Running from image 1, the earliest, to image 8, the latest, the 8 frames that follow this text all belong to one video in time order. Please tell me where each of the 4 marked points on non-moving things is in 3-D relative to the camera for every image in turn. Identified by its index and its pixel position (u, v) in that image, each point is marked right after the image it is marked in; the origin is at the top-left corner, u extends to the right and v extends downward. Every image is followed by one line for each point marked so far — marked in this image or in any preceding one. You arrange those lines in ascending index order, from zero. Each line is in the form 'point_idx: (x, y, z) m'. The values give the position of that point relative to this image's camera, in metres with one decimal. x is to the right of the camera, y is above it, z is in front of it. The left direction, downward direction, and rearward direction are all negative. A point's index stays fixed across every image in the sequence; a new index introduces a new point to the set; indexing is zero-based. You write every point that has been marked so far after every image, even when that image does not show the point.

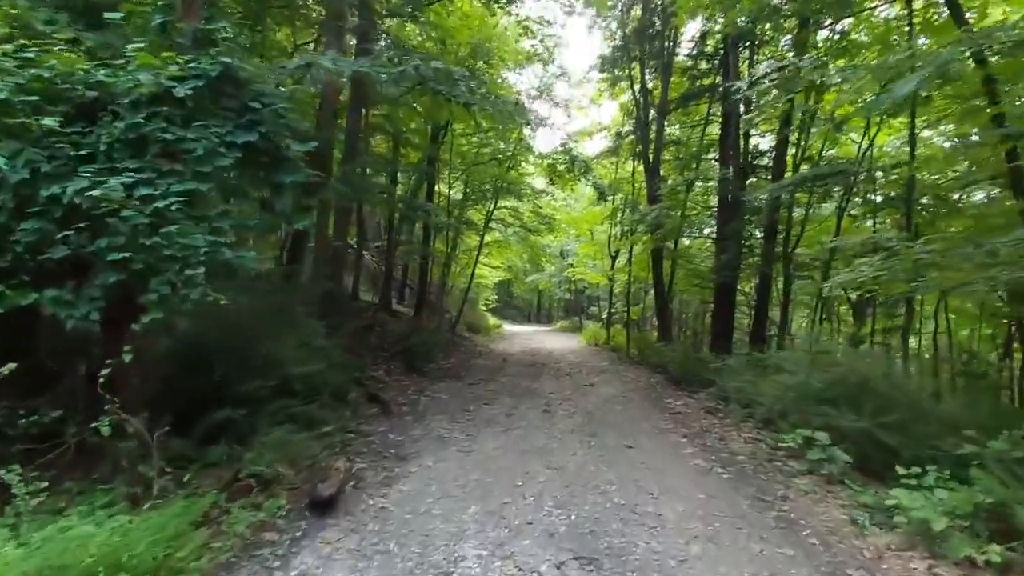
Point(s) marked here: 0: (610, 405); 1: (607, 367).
0: (+1.6, -1.9, +8.7) m
1: (+2.5, -2.1, +13.9) m
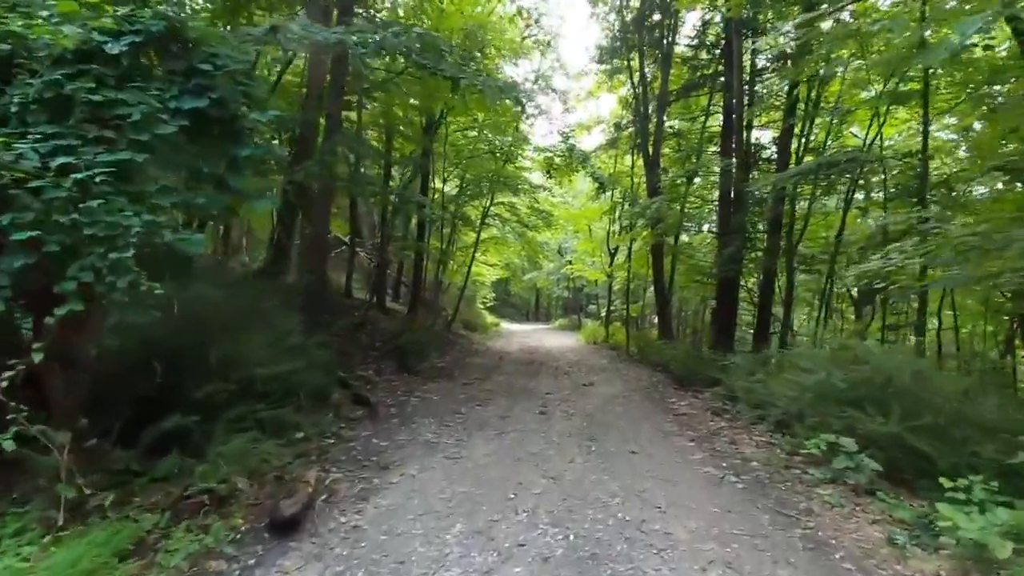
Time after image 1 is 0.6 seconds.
0: (+1.5, -1.8, +8.2) m
1: (+2.4, -2.0, +13.4) m
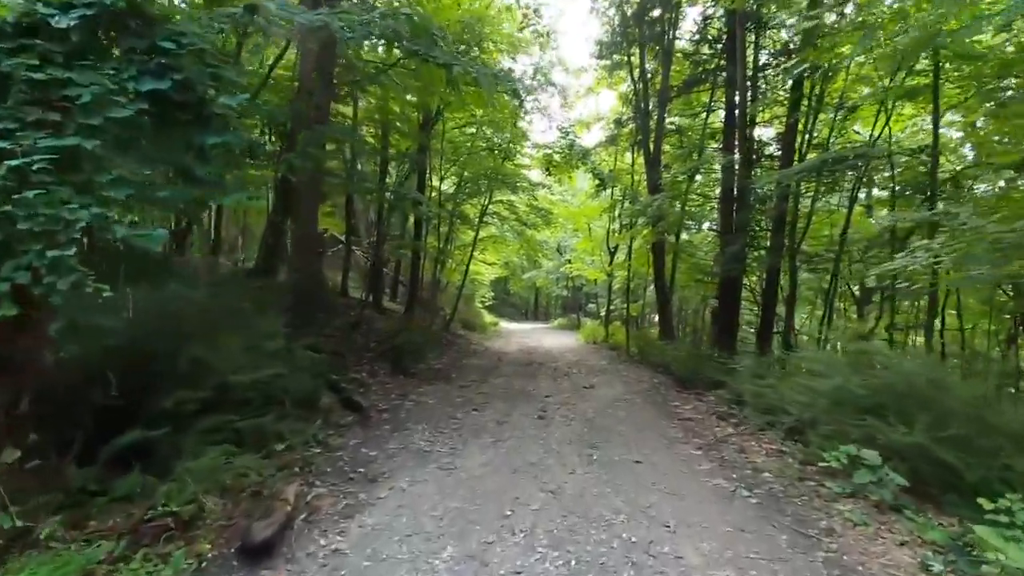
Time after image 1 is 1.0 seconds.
0: (+1.5, -1.8, +7.9) m
1: (+2.4, -2.0, +13.1) m
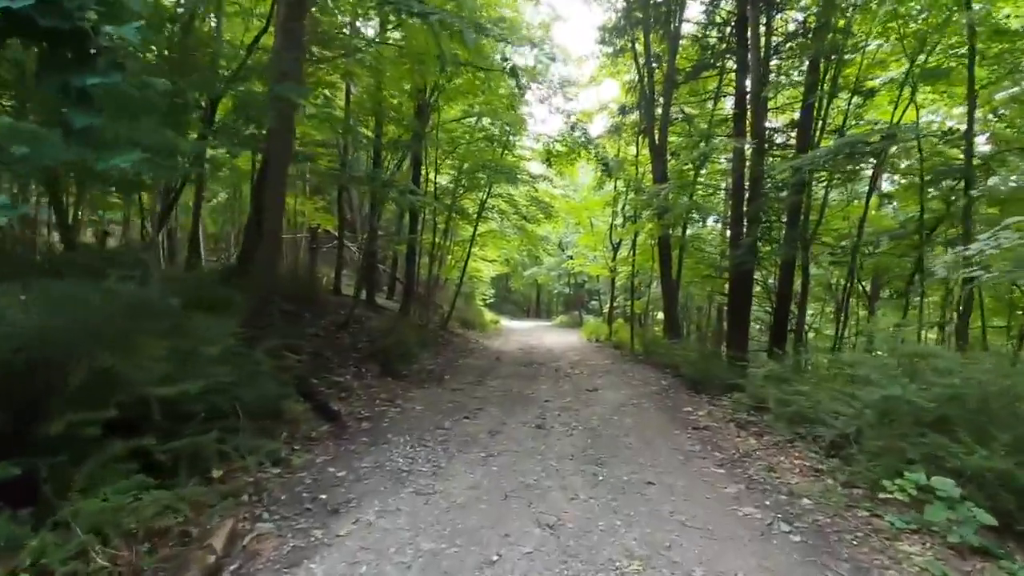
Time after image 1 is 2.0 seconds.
0: (+1.4, -1.7, +7.2) m
1: (+2.3, -1.9, +12.4) m
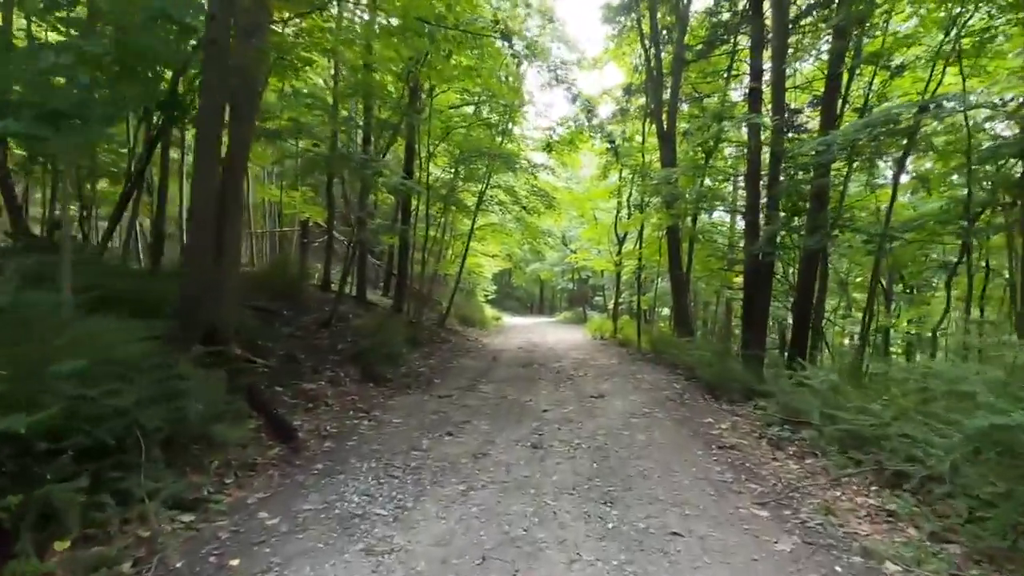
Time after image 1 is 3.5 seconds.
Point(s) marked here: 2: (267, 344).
0: (+1.3, -1.7, +6.2) m
1: (+2.3, -1.7, +11.3) m
2: (-3.9, -0.9, +8.3) m
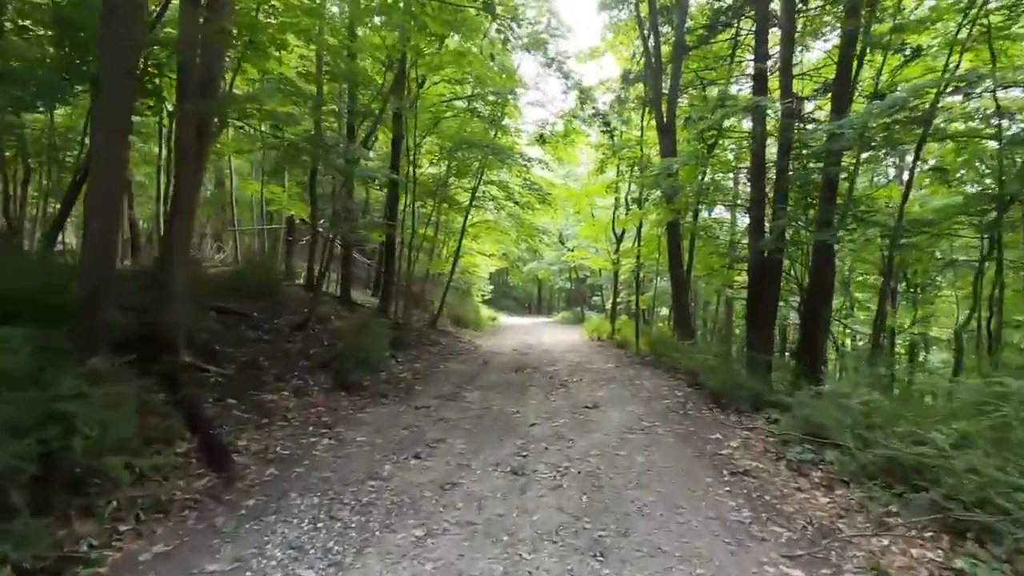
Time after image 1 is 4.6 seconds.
0: (+1.1, -1.6, +5.4) m
1: (+2.1, -1.7, +10.5) m
2: (-4.1, -0.9, +7.5) m
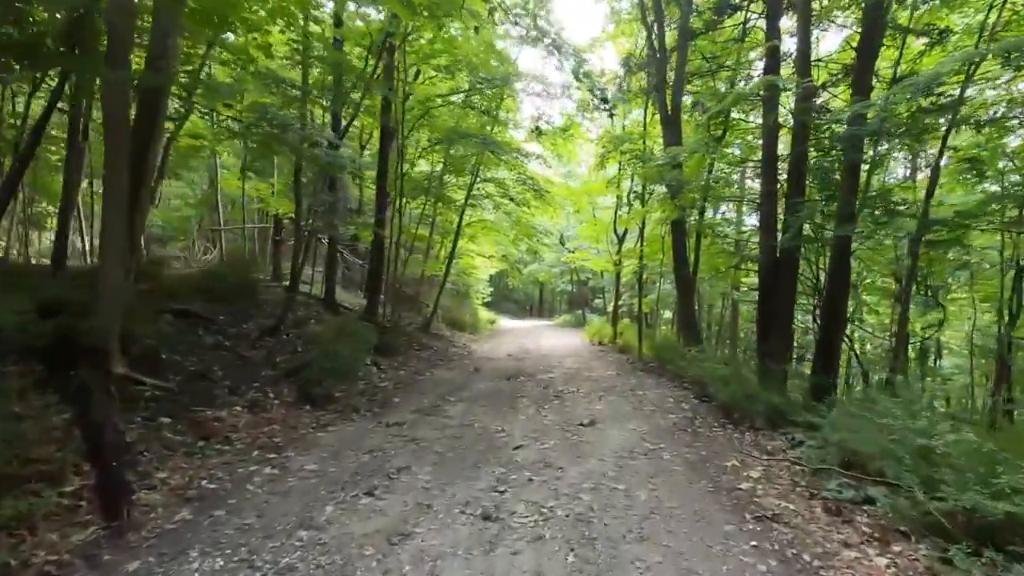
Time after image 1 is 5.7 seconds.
0: (+0.9, -1.6, +4.5) m
1: (+1.9, -1.7, +9.7) m
2: (-4.3, -0.9, +6.6) m
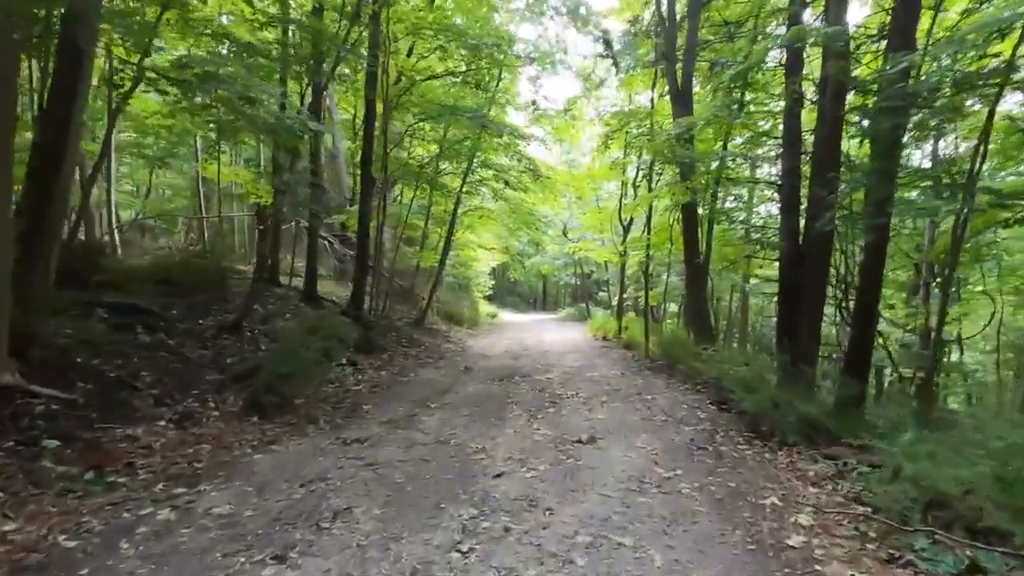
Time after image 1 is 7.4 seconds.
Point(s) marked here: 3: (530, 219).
0: (+0.7, -1.6, +3.4) m
1: (+1.8, -1.6, +8.5) m
2: (-4.4, -0.8, +5.6) m
3: (+0.6, +2.4, +17.9) m
